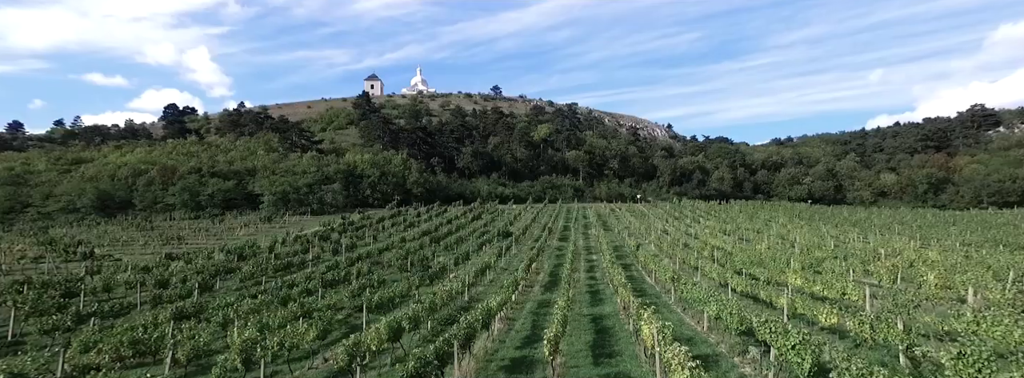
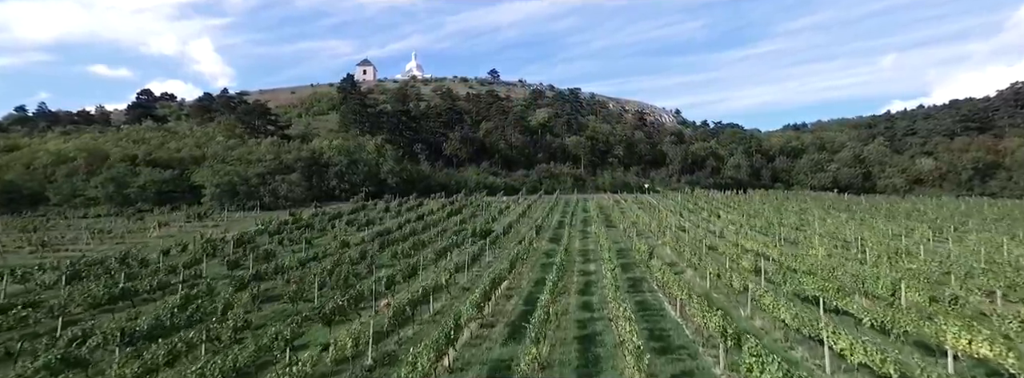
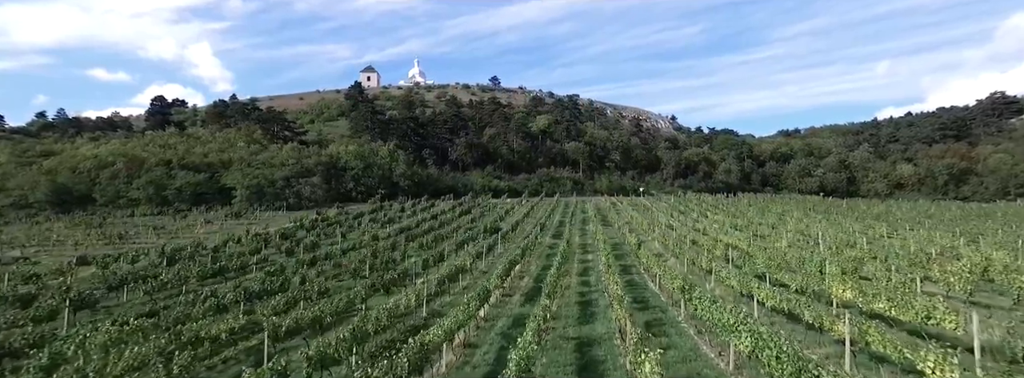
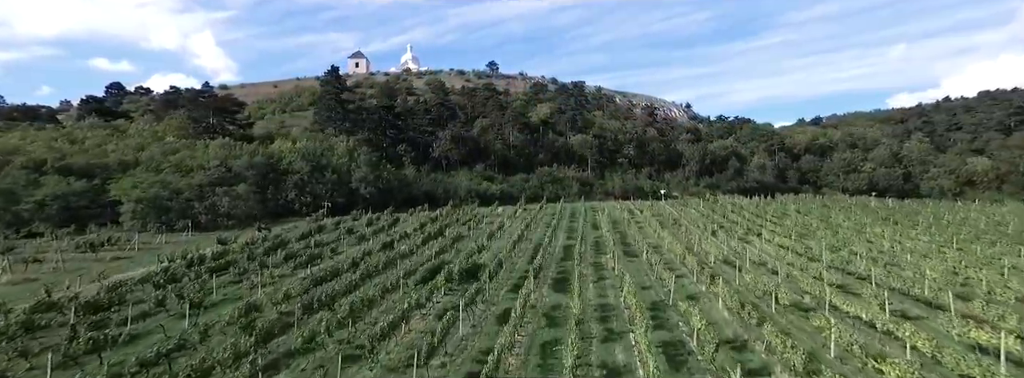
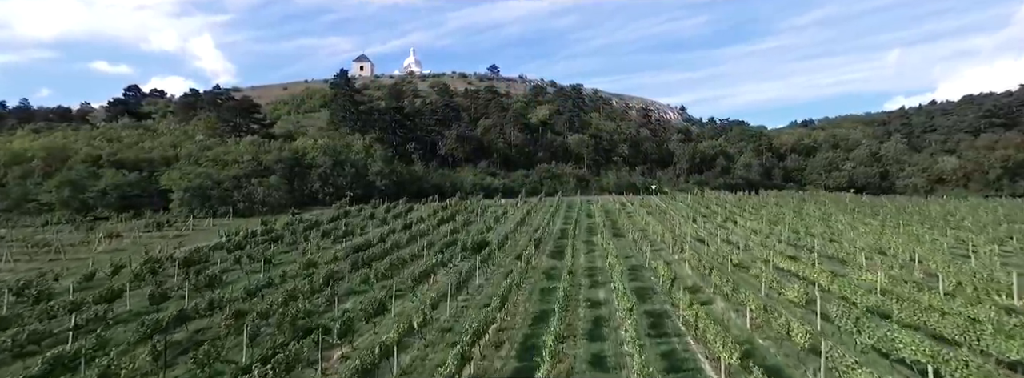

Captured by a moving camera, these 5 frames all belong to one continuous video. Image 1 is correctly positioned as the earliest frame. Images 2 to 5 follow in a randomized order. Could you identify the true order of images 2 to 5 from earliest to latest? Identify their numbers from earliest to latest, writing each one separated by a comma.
3, 2, 5, 4
